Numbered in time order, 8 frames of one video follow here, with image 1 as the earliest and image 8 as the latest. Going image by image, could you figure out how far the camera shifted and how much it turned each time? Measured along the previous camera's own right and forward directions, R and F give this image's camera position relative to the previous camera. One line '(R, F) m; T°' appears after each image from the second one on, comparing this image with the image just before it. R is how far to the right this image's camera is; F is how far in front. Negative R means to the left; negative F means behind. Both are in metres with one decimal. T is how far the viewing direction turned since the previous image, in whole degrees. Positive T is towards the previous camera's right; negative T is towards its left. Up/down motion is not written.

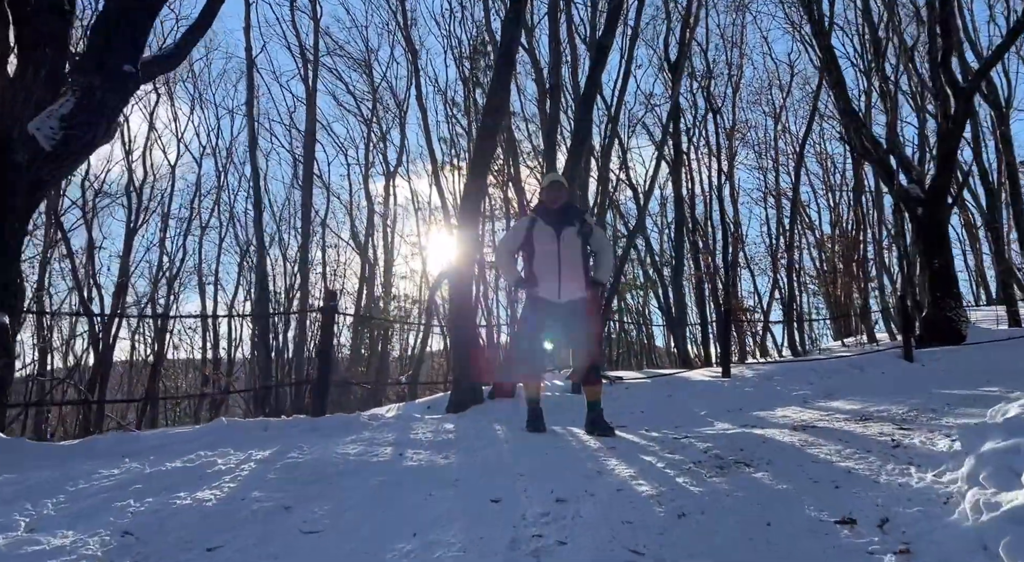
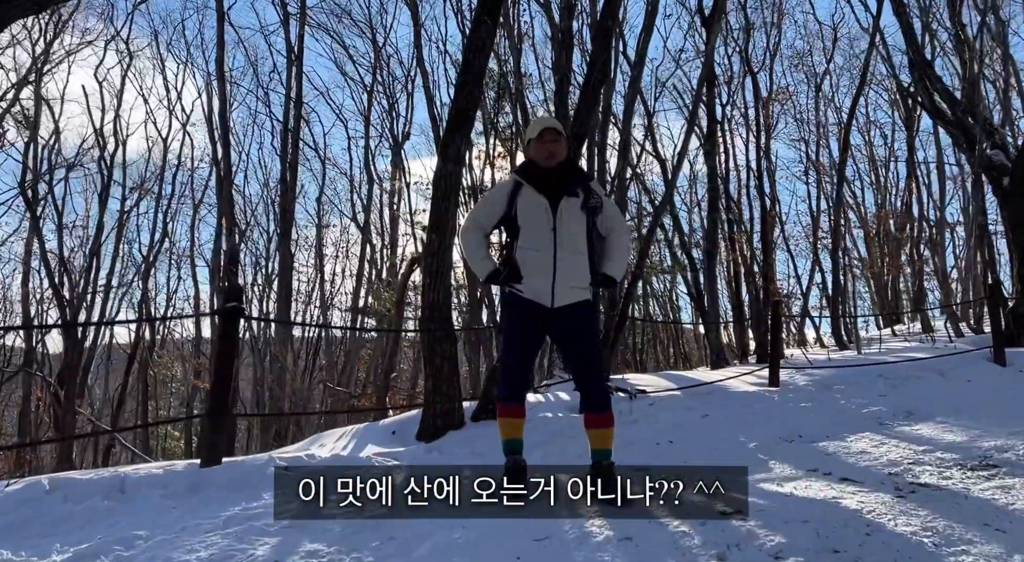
(+0.3, +1.9) m; -2°
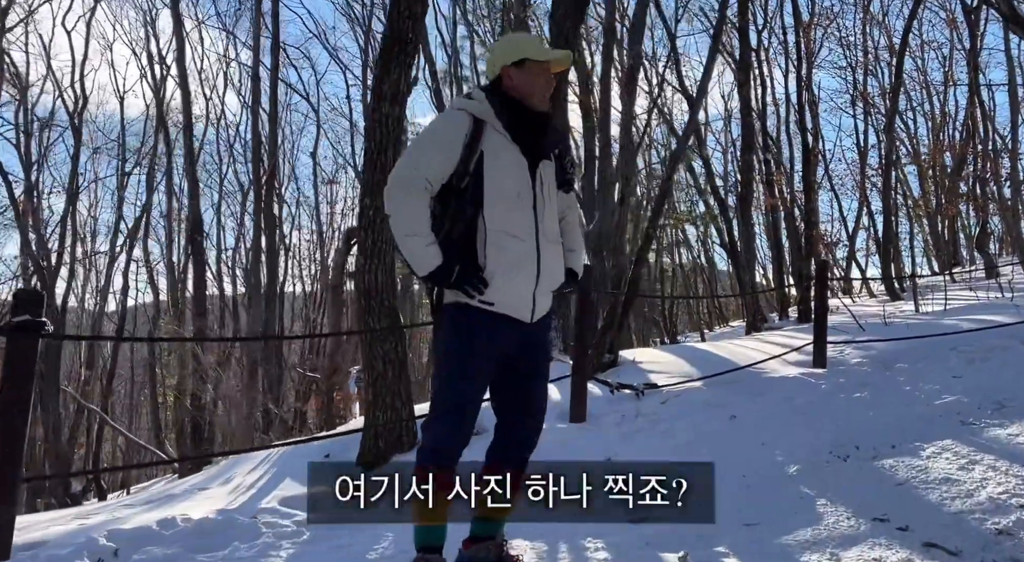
(+0.5, +1.5) m; -3°
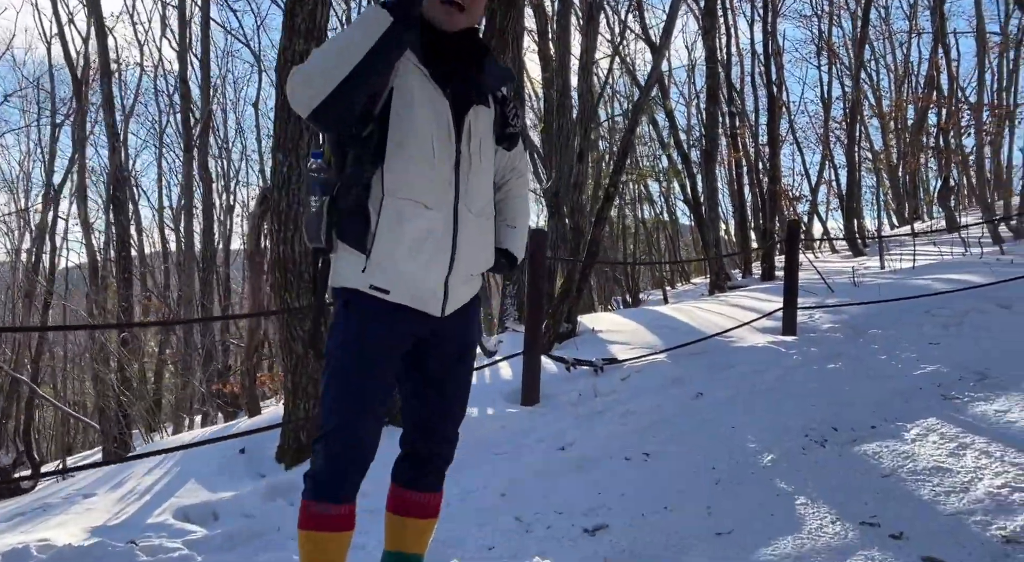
(+0.1, +0.6) m; +3°
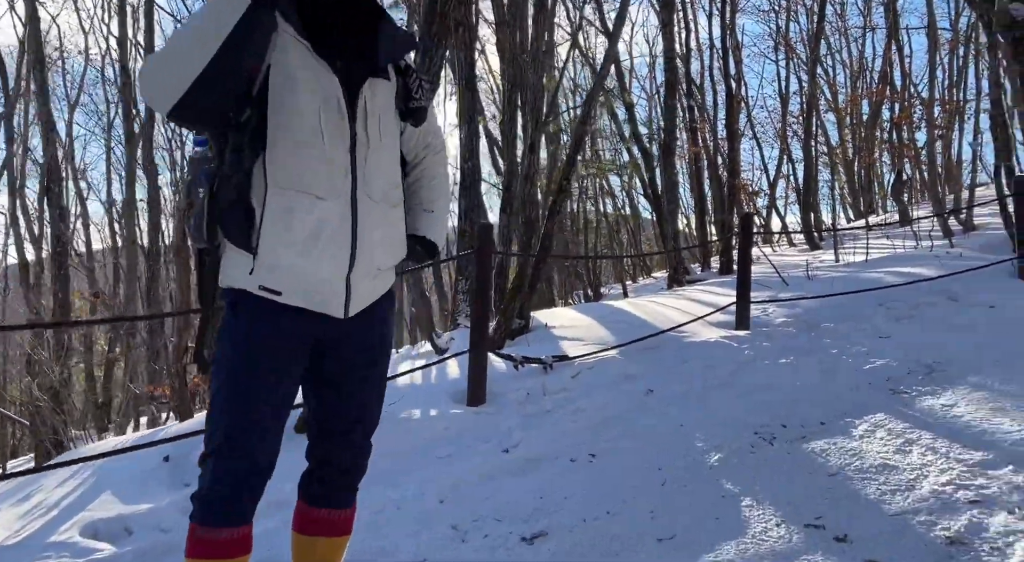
(+0.1, +0.1) m; +2°
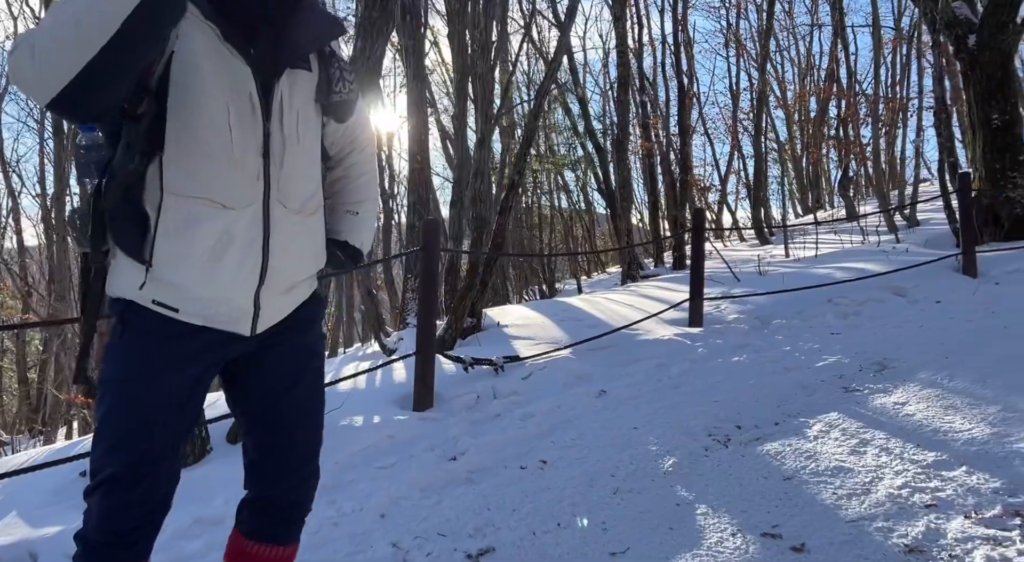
(0.0, +0.2) m; +3°
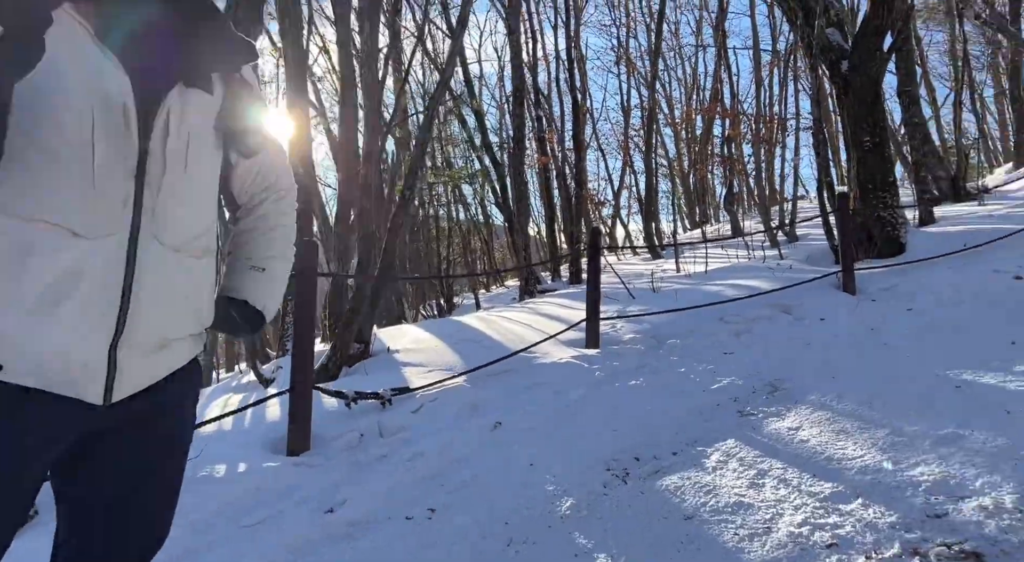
(0.0, +0.2) m; +7°
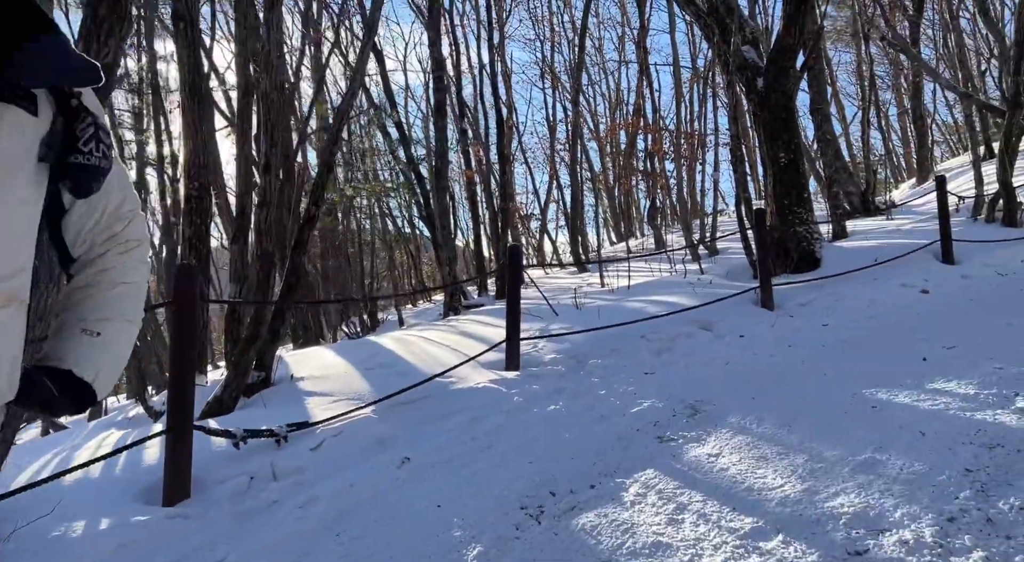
(+0.1, +0.2) m; +5°
